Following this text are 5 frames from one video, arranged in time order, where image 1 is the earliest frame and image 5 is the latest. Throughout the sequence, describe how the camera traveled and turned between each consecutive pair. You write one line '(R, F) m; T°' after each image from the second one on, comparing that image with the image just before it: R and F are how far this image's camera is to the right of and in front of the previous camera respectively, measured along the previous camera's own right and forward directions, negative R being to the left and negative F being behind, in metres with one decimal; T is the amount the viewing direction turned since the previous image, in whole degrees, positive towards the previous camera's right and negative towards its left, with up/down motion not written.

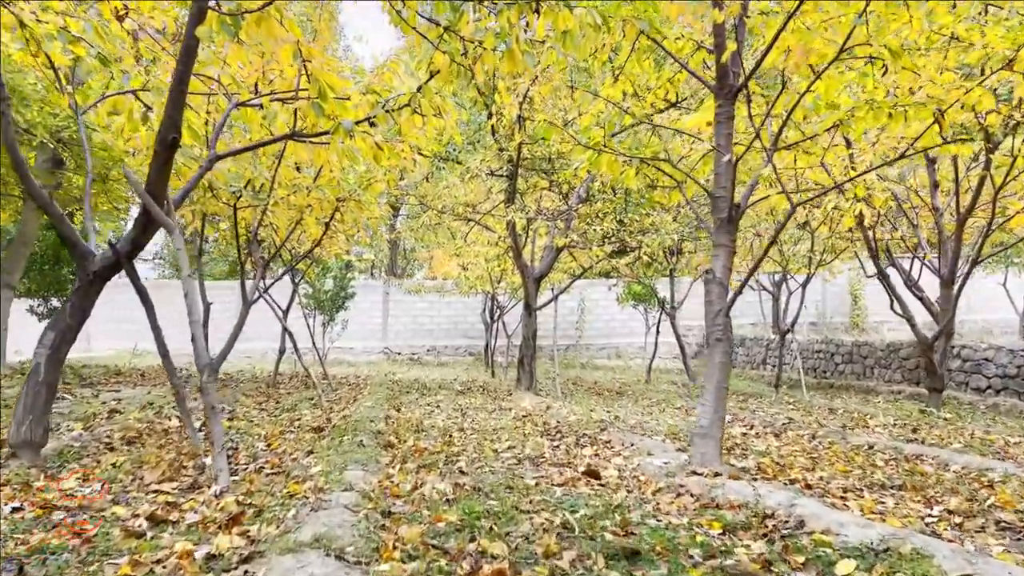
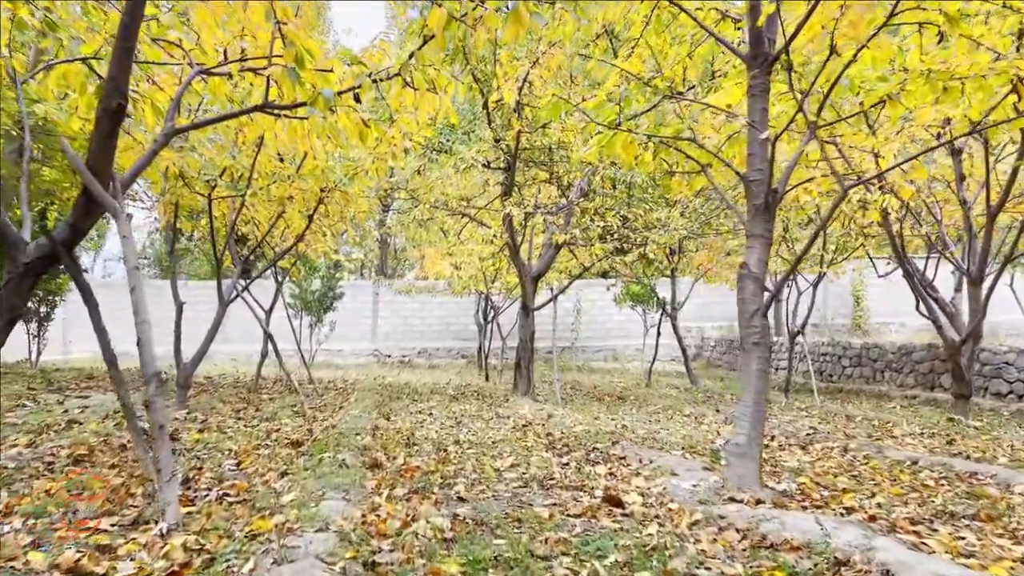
(-0.1, +0.5) m; +1°
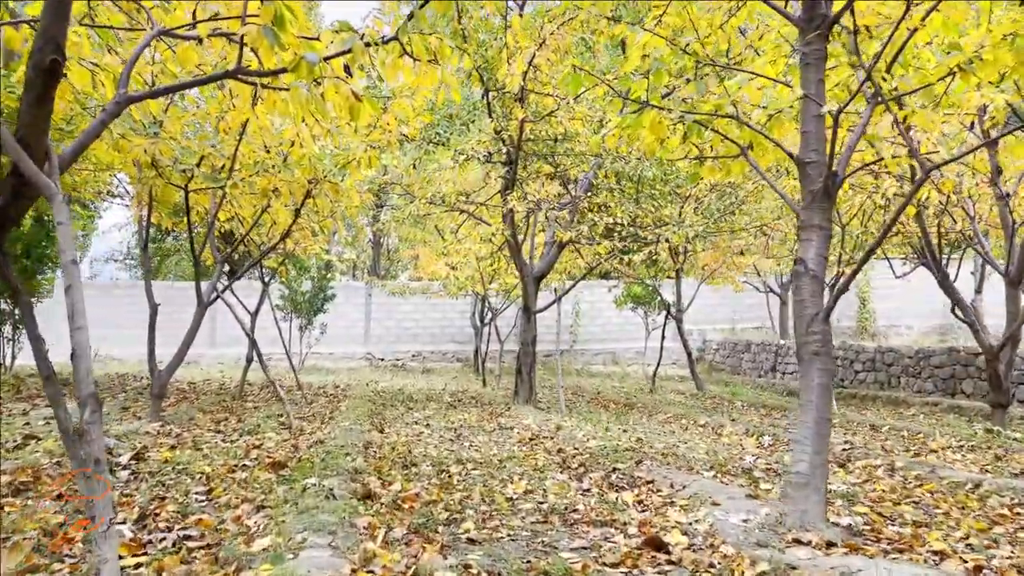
(-0.1, +0.5) m; 0°
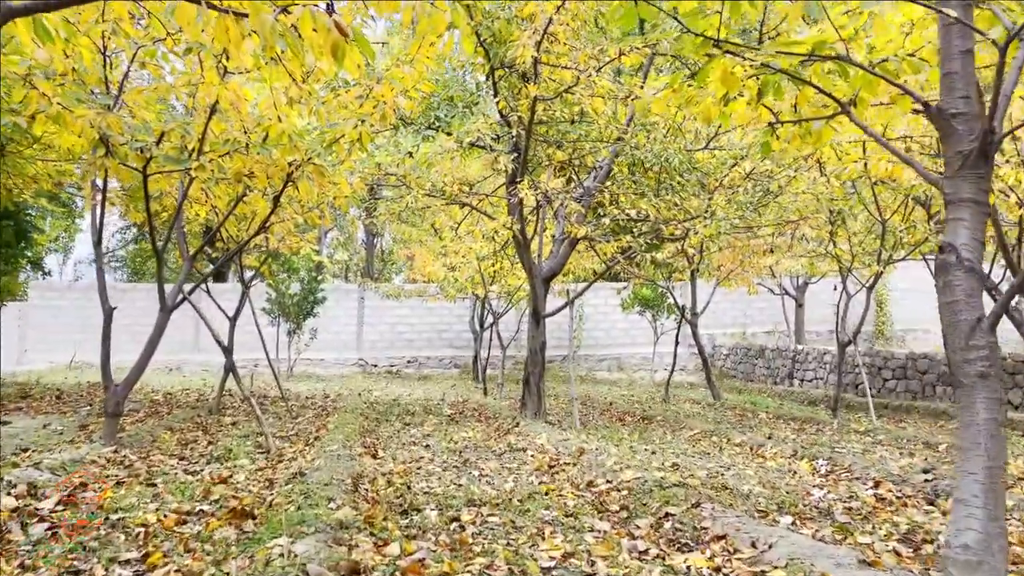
(-0.1, +0.8) m; 0°
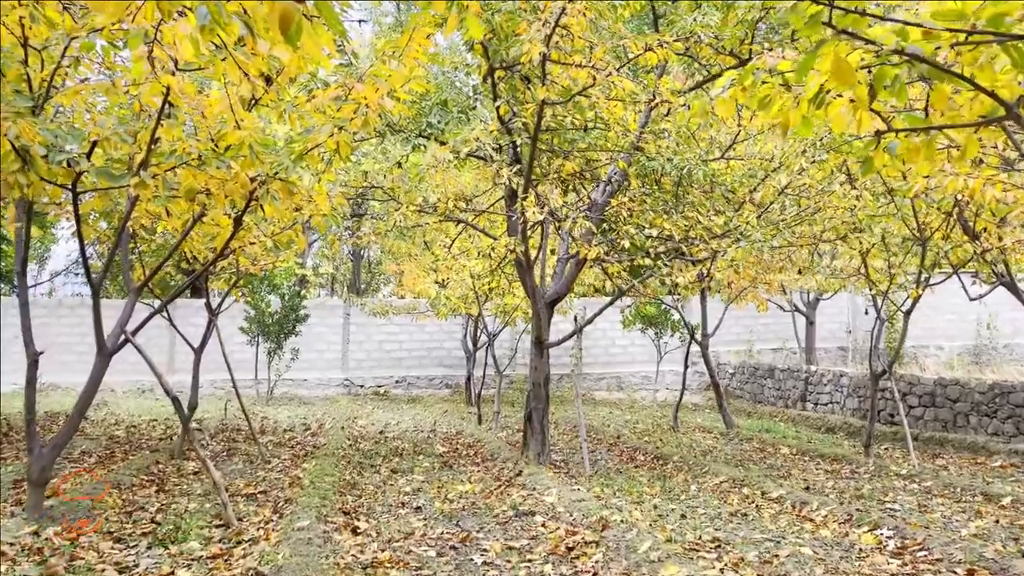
(-0.1, +0.8) m; +1°
